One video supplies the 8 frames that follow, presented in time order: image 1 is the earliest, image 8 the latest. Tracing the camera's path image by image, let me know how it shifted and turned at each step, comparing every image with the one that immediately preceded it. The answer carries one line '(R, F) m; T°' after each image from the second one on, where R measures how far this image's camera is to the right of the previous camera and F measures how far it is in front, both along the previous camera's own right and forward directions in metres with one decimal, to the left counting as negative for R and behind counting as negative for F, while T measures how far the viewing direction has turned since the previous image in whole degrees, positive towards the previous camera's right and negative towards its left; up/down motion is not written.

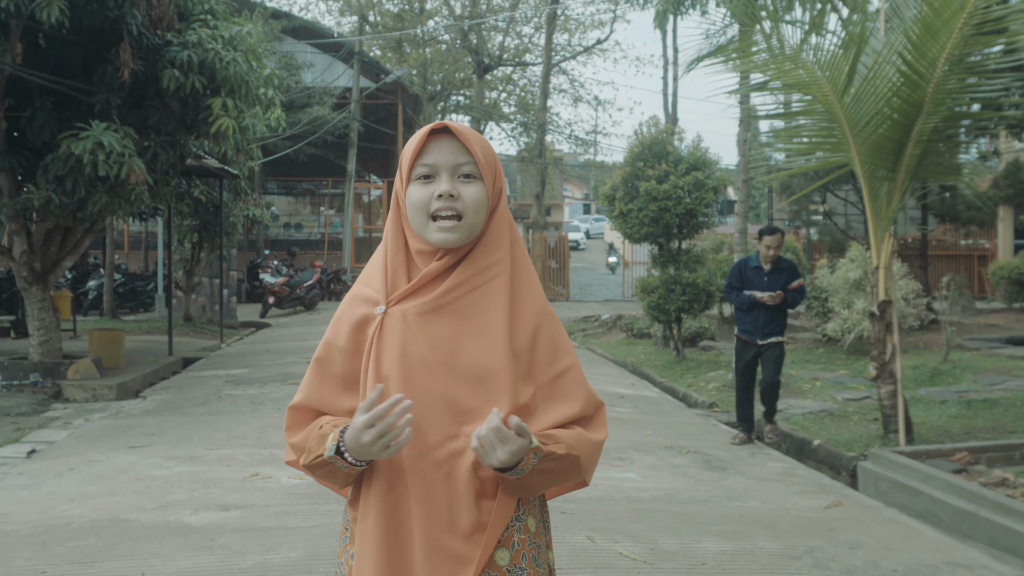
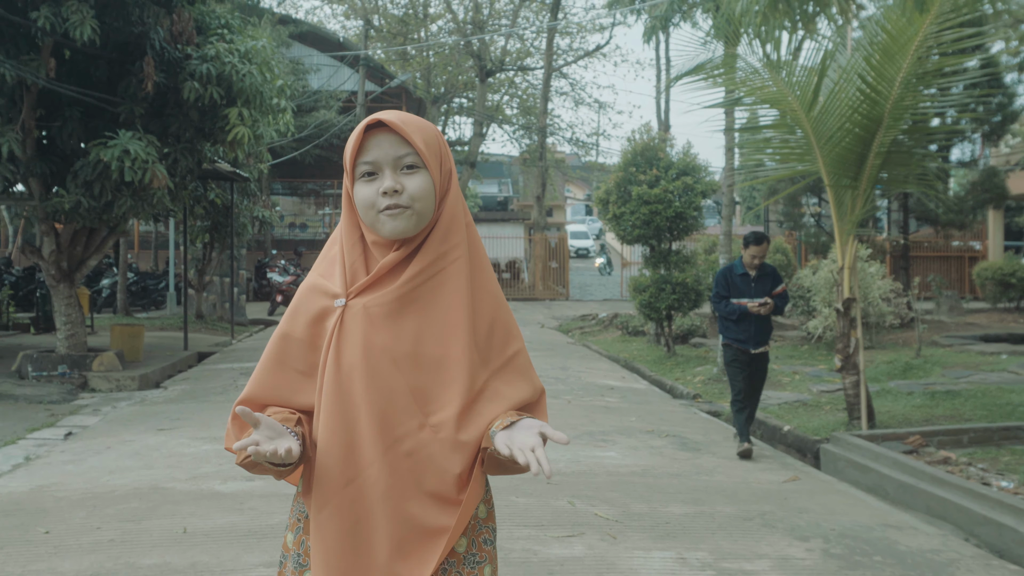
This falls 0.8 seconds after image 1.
(+0.1, -0.6) m; 0°
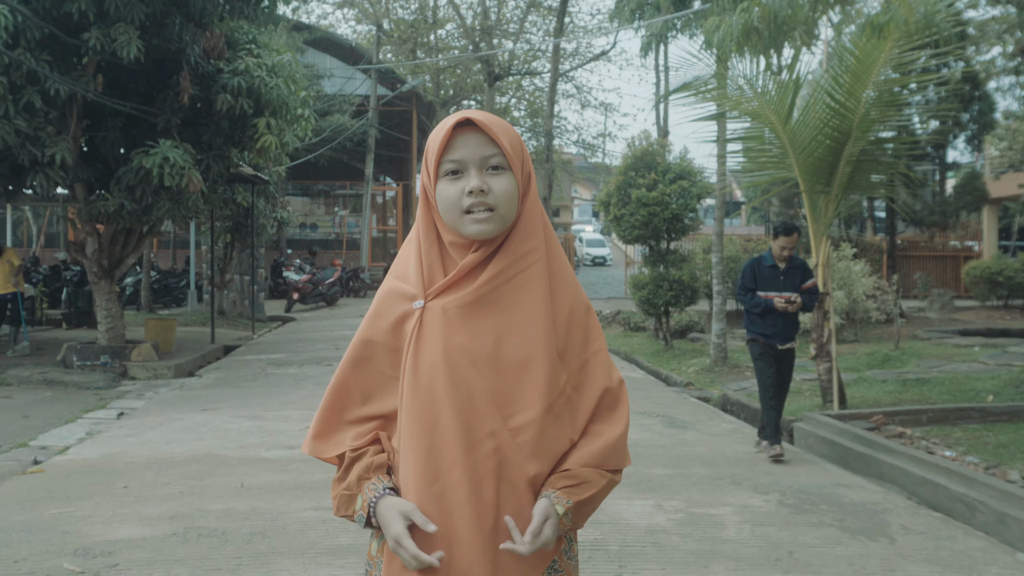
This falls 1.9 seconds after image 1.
(0.0, -0.7) m; 0°
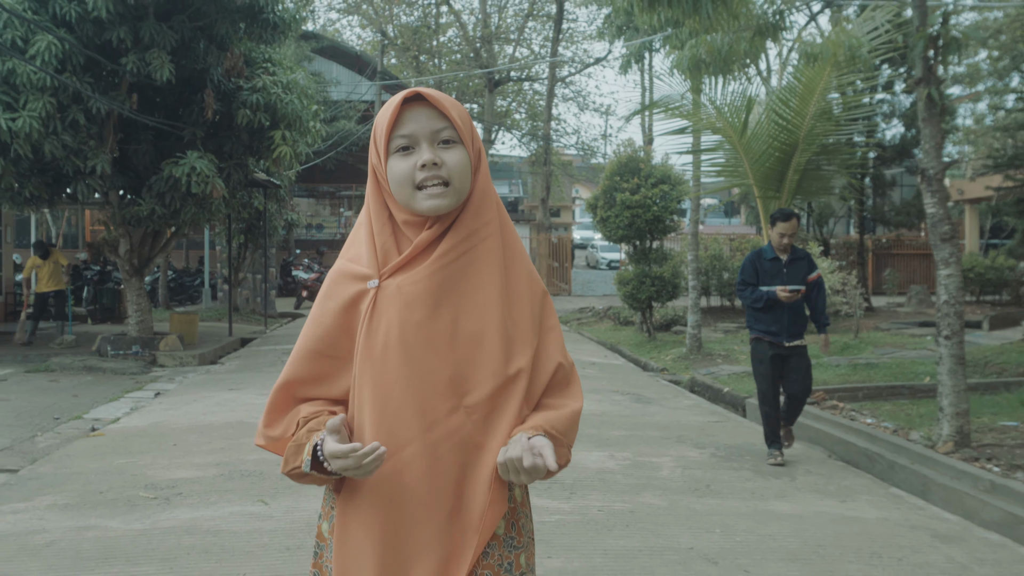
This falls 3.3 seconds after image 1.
(+0.1, -1.0) m; 0°
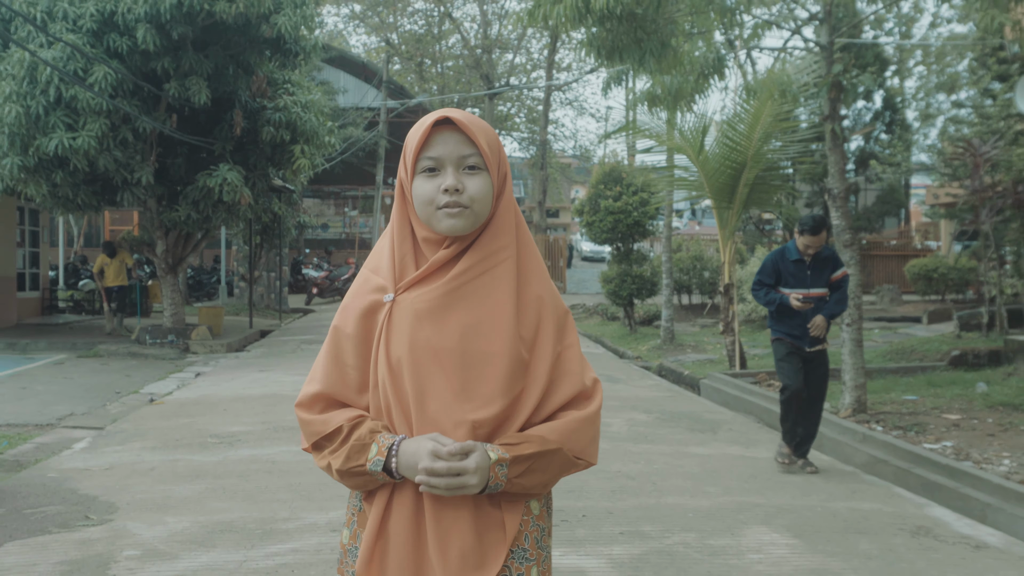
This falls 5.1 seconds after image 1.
(+0.1, -1.4) m; 0°
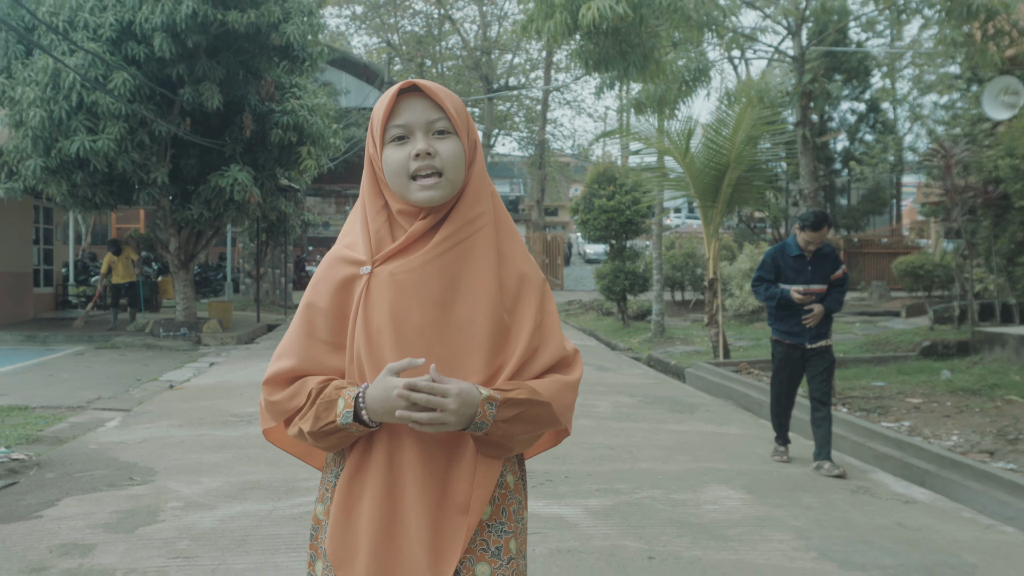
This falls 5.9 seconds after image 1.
(0.0, -0.6) m; 0°
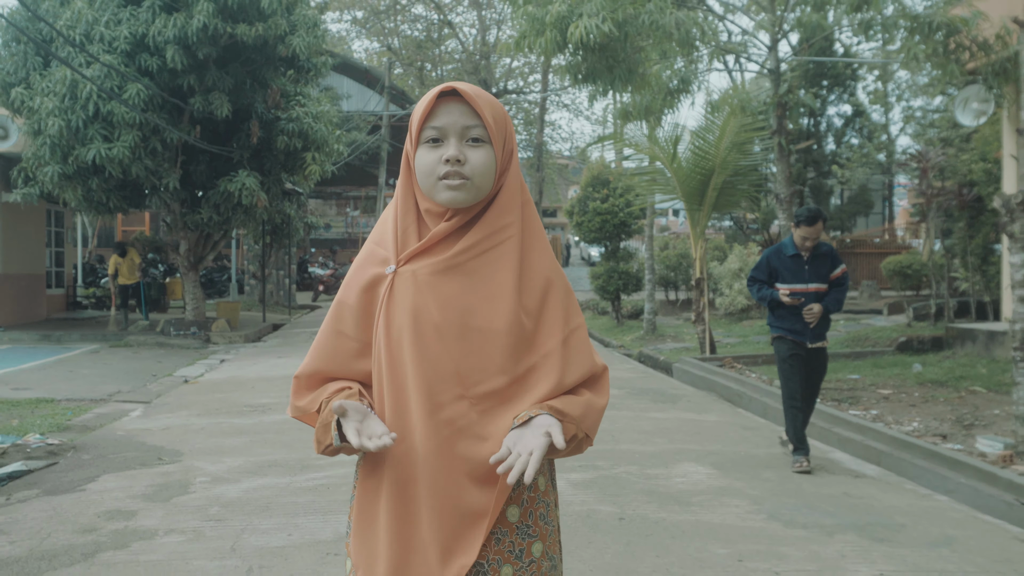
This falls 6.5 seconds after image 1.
(0.0, -0.5) m; 0°
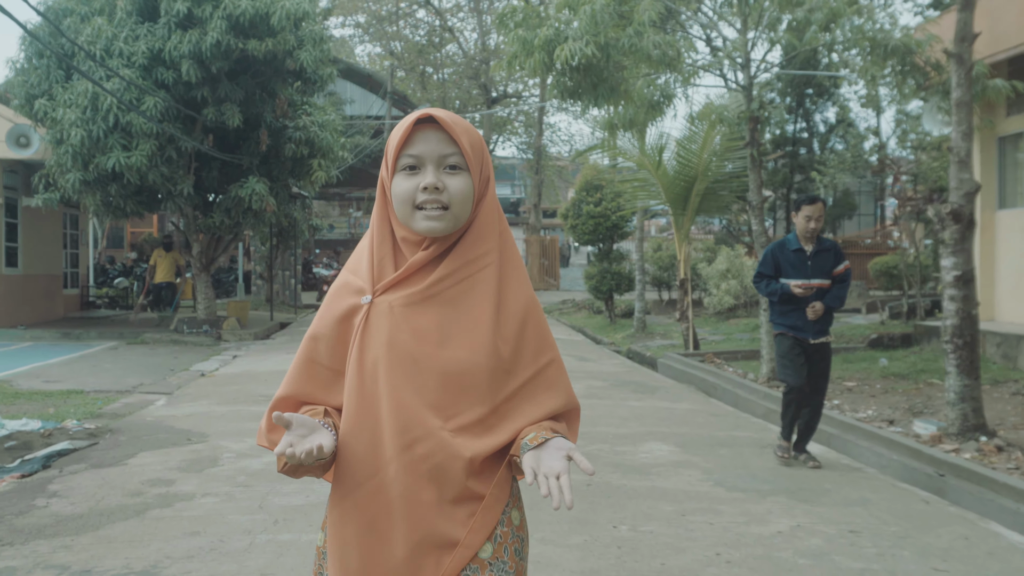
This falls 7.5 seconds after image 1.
(+0.1, -0.7) m; 0°
